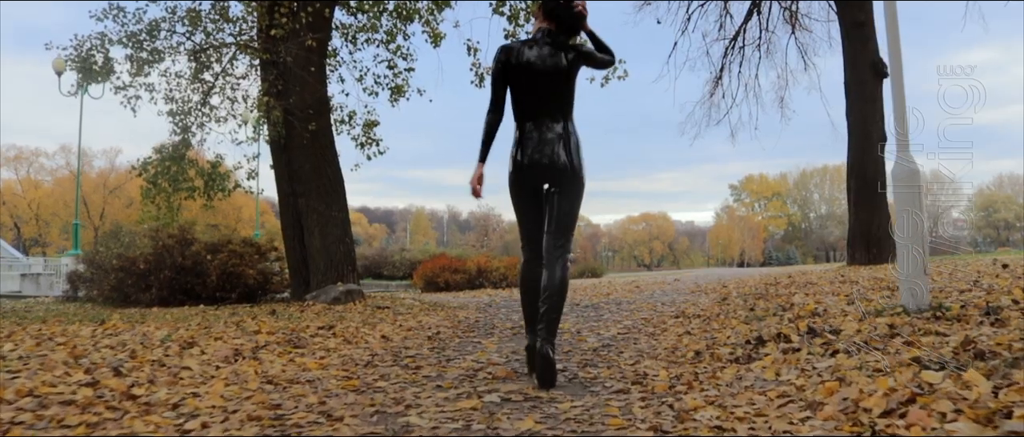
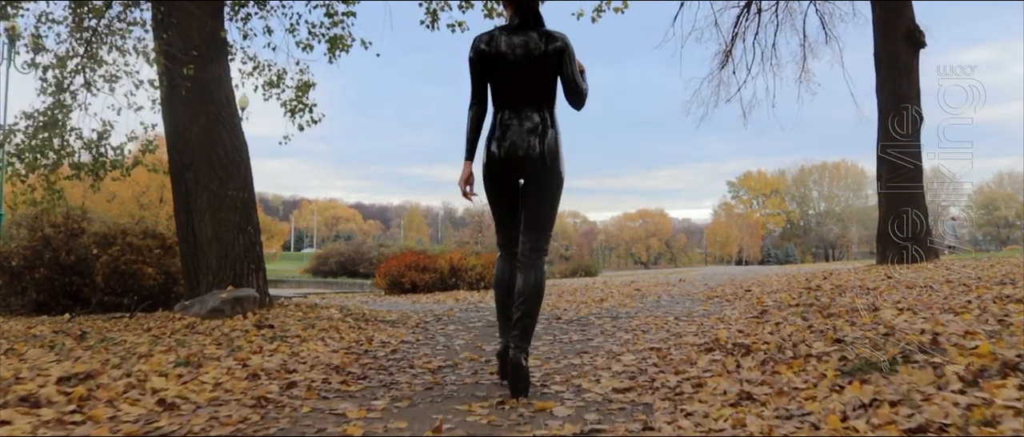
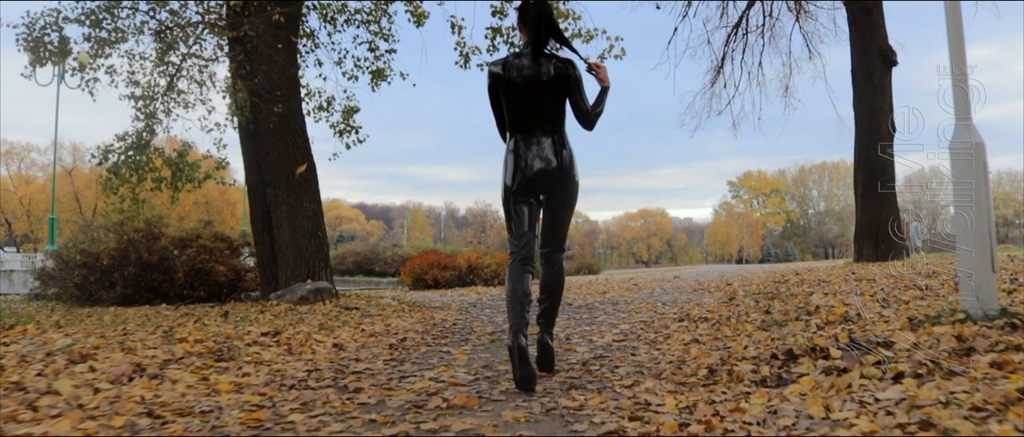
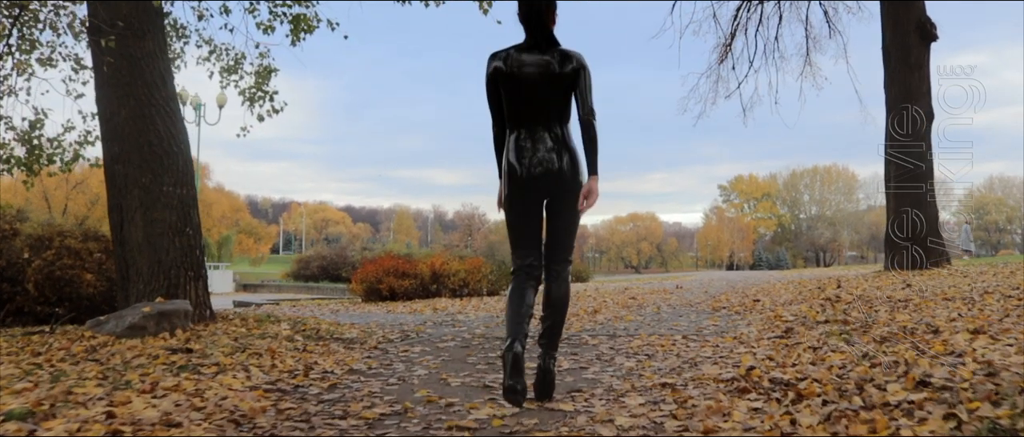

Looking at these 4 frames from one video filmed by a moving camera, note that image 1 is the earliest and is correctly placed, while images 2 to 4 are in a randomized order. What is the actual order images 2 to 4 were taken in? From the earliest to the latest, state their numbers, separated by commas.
3, 2, 4
